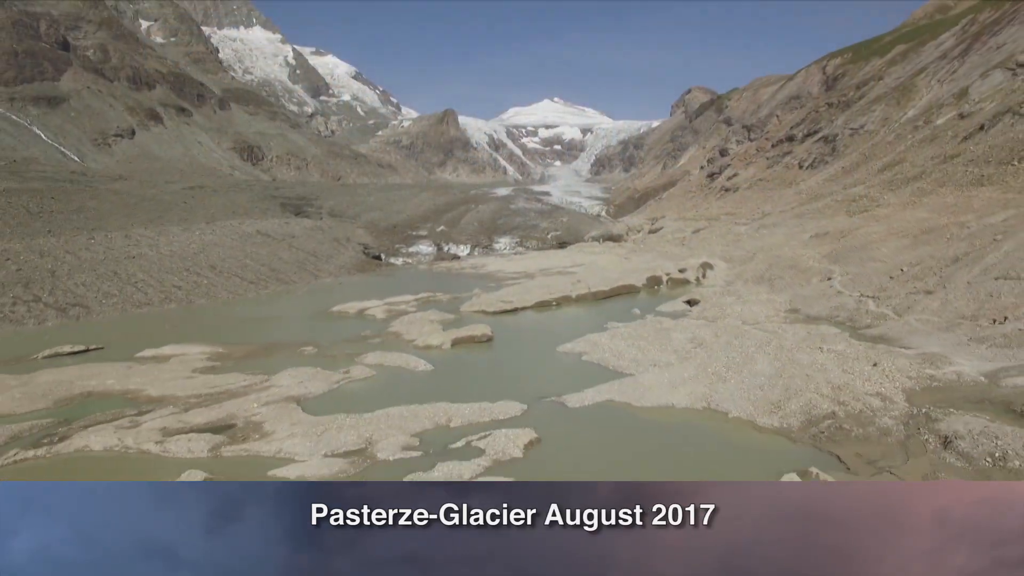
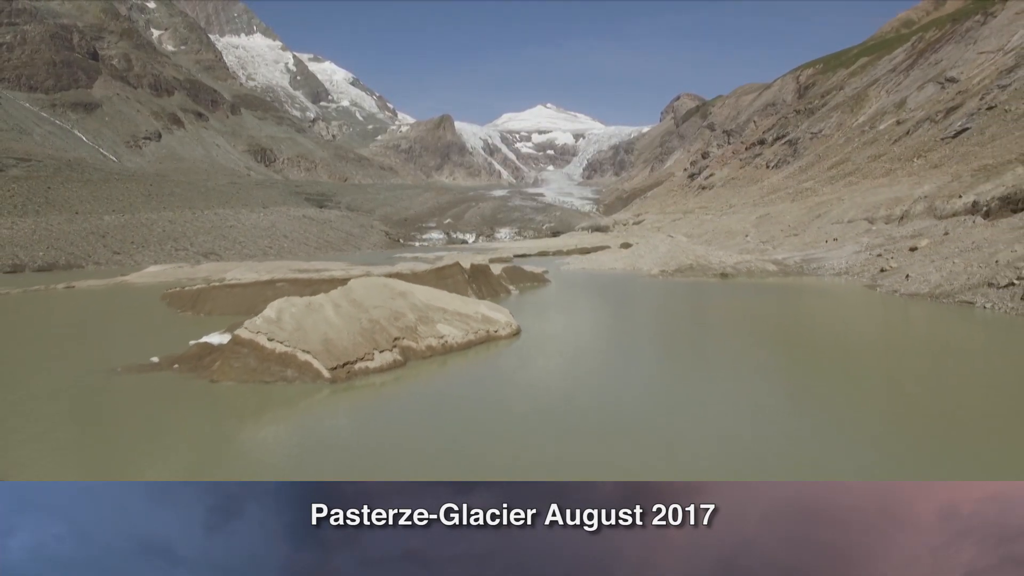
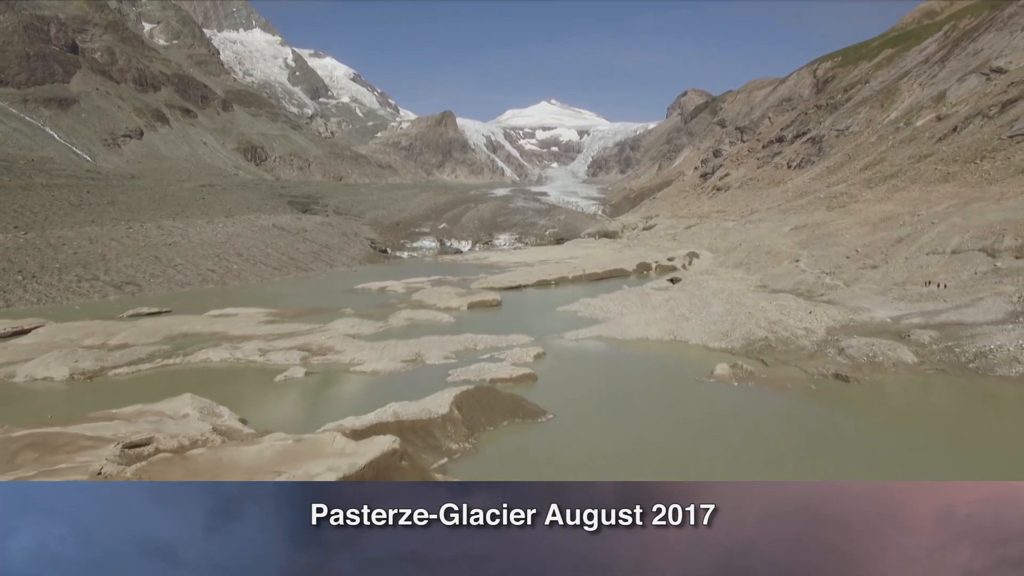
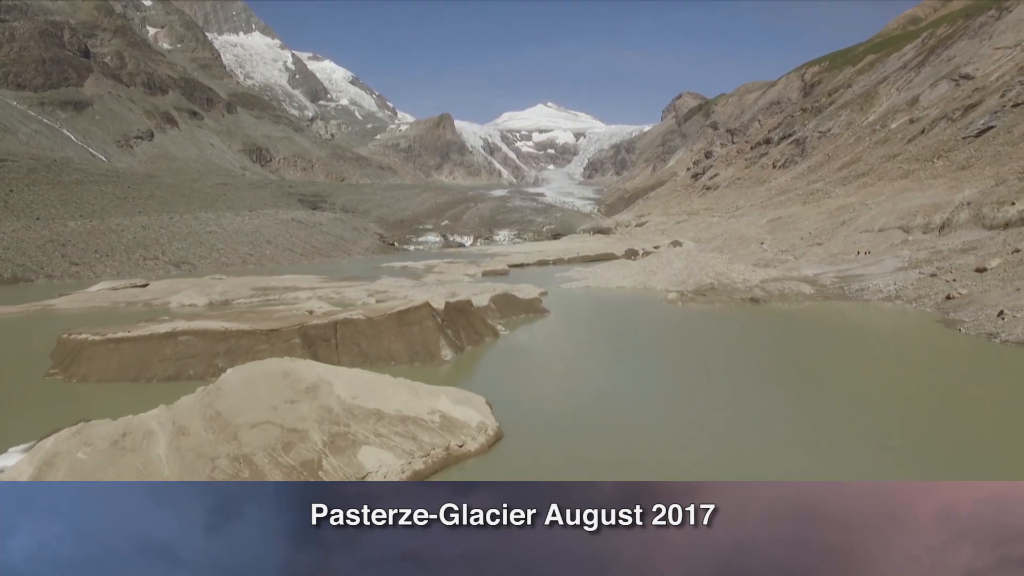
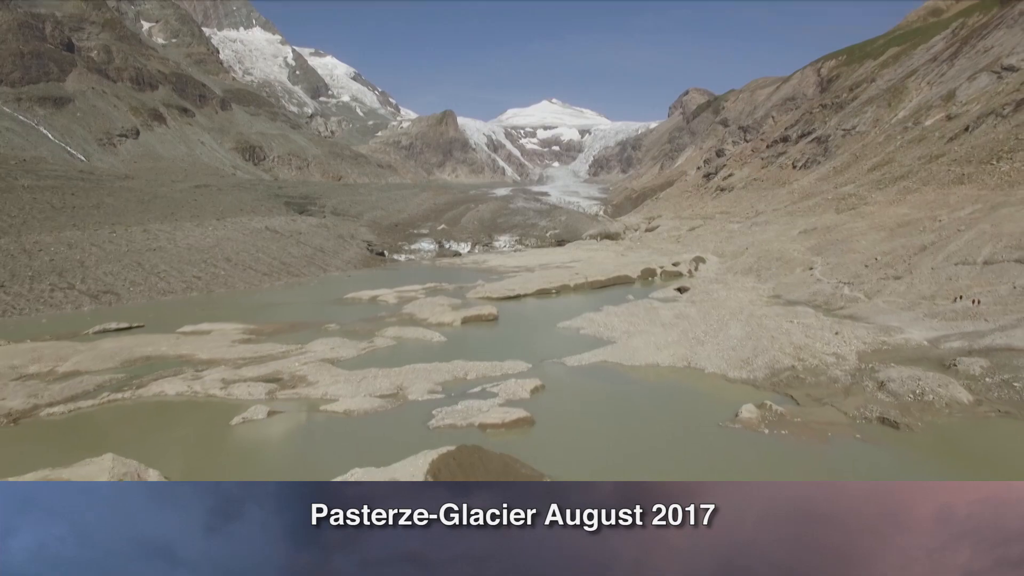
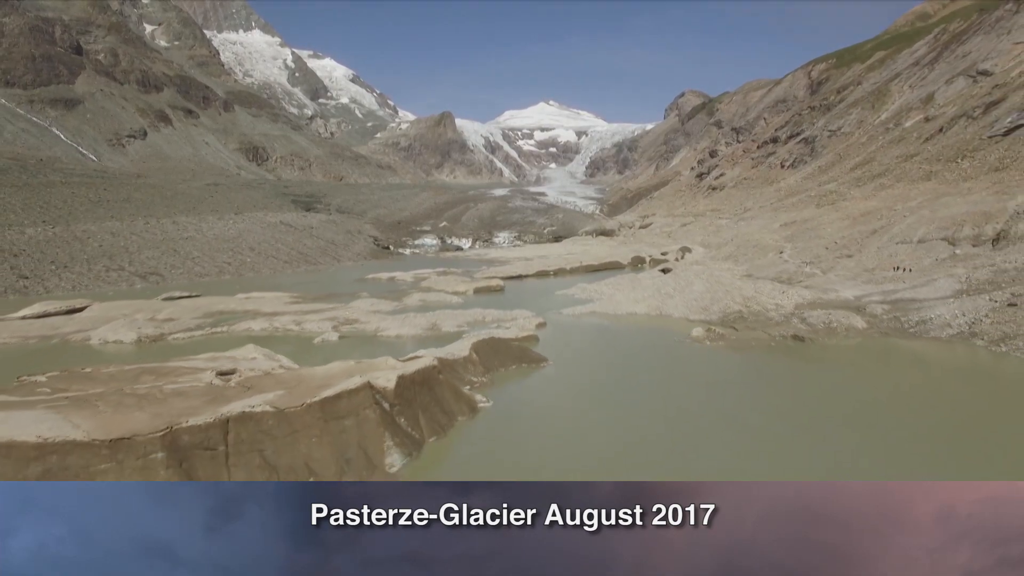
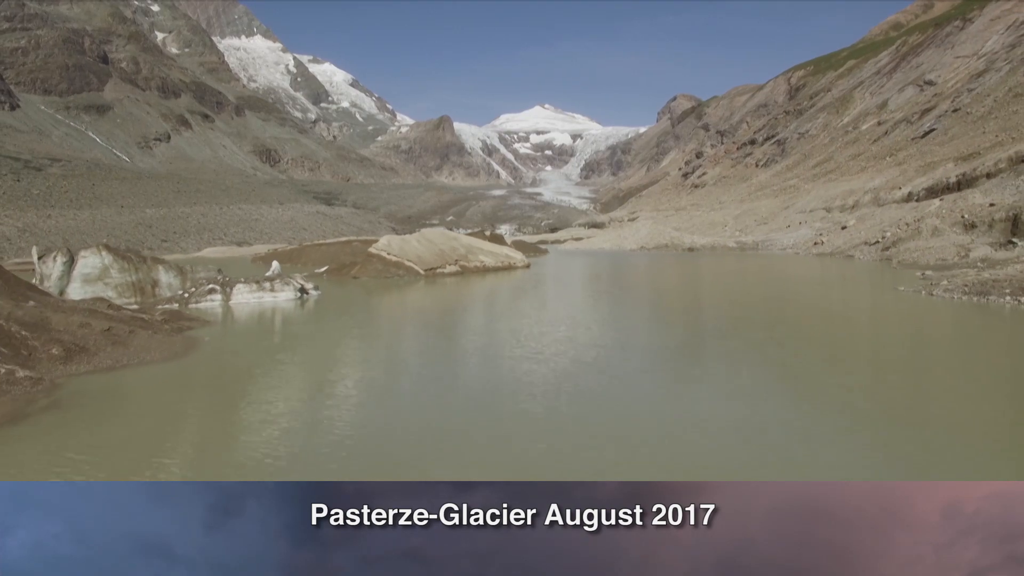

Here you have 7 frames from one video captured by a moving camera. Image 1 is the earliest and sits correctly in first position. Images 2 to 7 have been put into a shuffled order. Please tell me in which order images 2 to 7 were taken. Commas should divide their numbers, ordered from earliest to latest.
5, 3, 6, 4, 2, 7
